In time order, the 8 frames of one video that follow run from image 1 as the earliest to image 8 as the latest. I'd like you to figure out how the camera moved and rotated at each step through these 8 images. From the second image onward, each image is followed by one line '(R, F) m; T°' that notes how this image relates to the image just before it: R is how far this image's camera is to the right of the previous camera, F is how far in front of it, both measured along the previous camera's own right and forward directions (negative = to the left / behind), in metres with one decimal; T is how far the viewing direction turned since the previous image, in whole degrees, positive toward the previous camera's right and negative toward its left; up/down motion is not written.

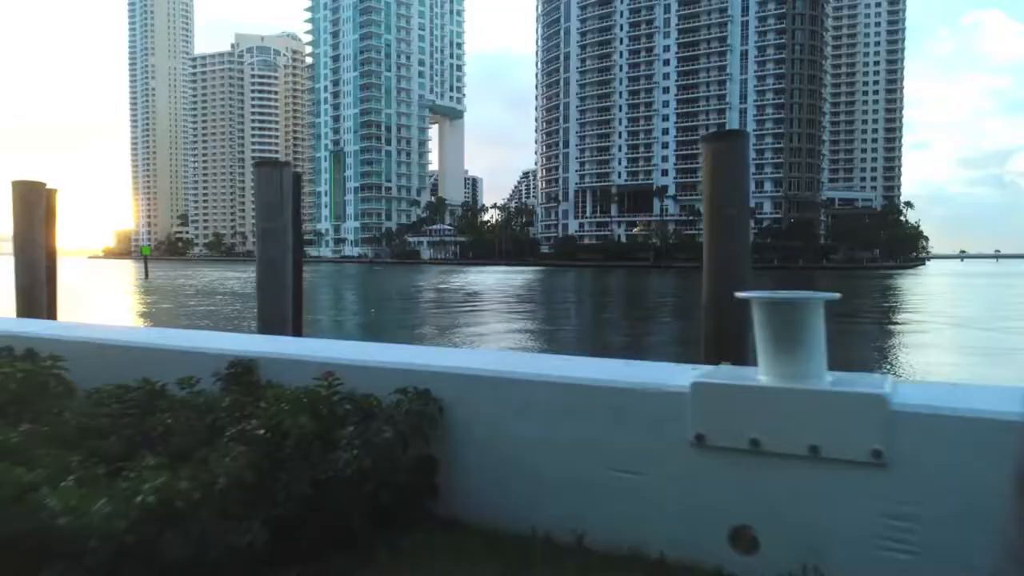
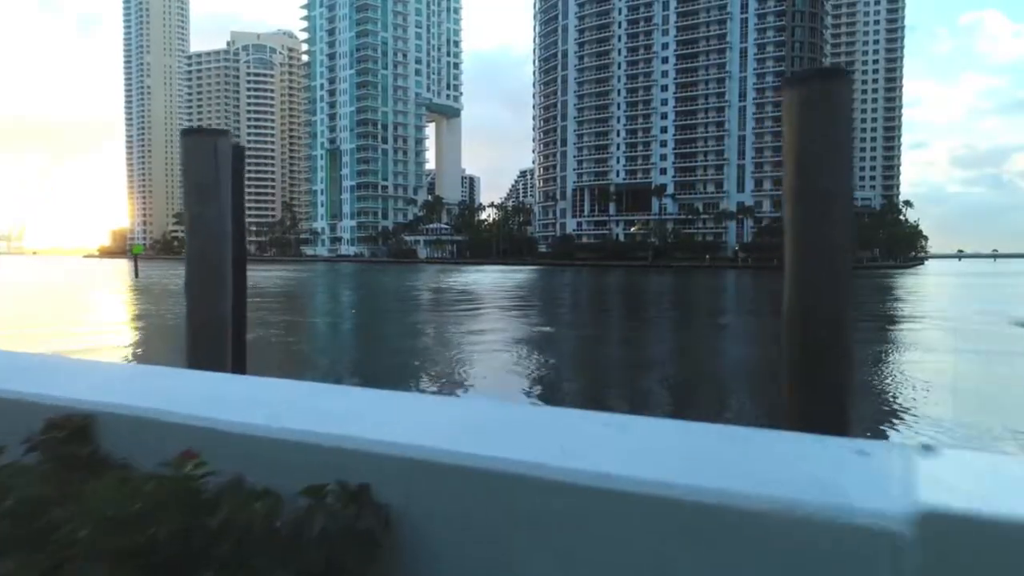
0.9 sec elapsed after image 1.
(0.0, +0.5) m; 0°
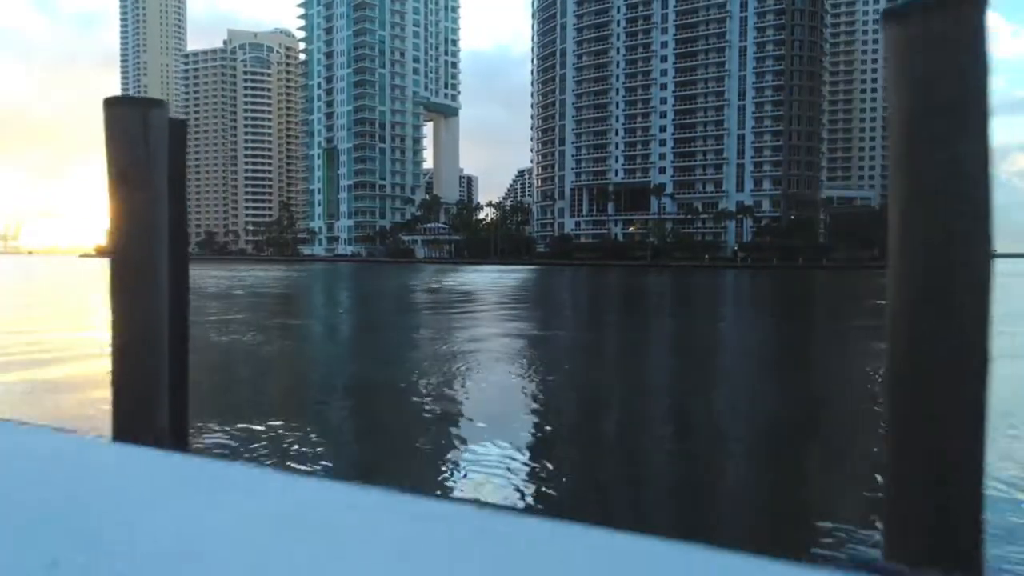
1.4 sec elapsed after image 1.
(-0.1, +0.4) m; 0°
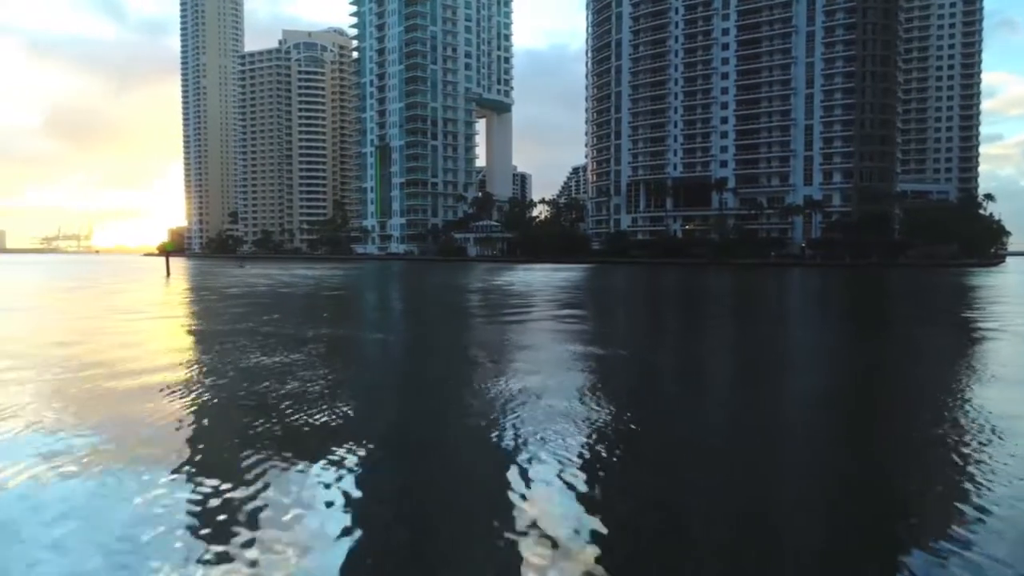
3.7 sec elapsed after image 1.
(-0.1, +2.3) m; -4°
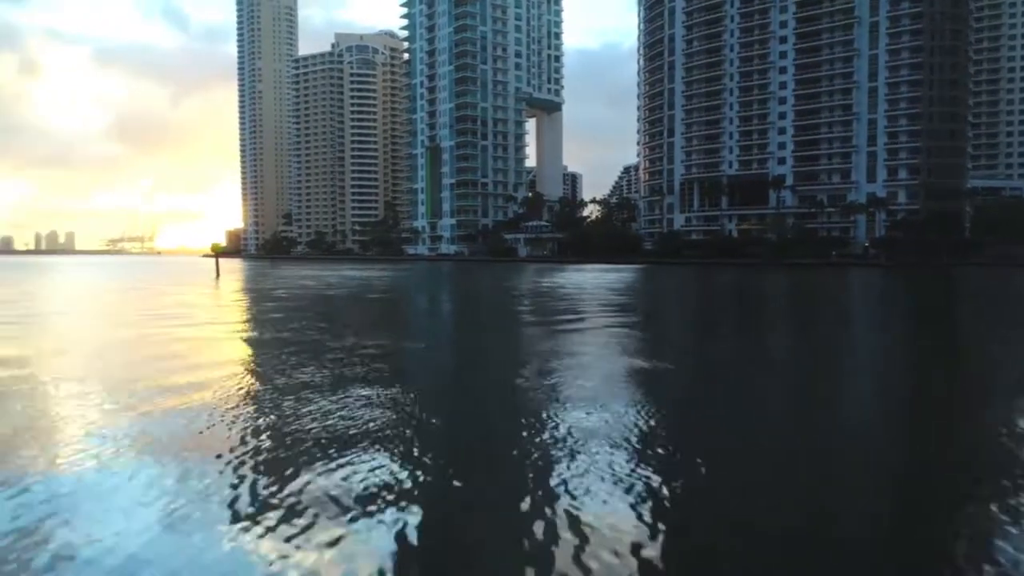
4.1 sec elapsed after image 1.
(0.0, +0.9) m; -4°
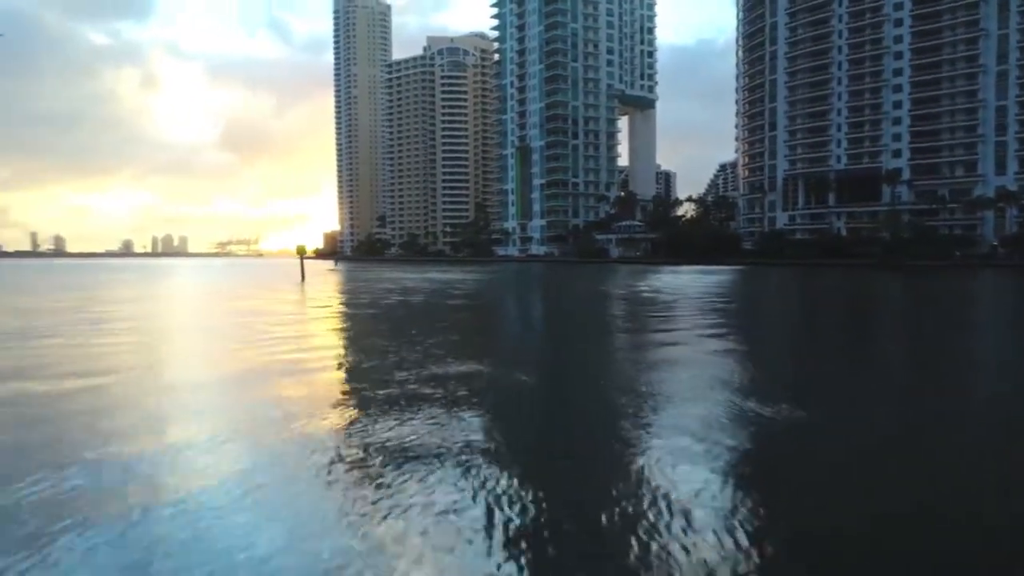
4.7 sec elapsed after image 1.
(0.0, +1.8) m; -7°
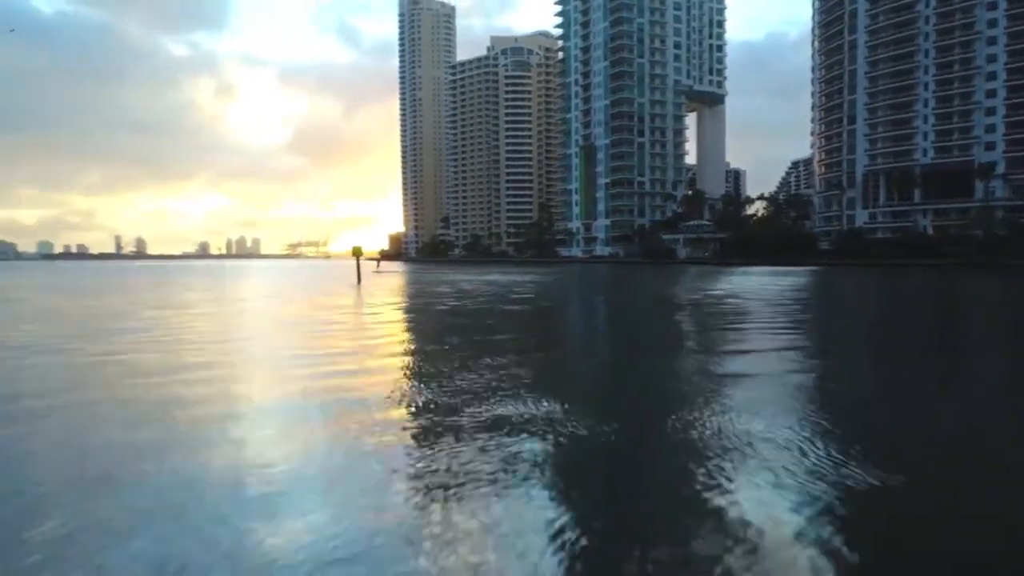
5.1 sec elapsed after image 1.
(+0.1, +1.6) m; -5°
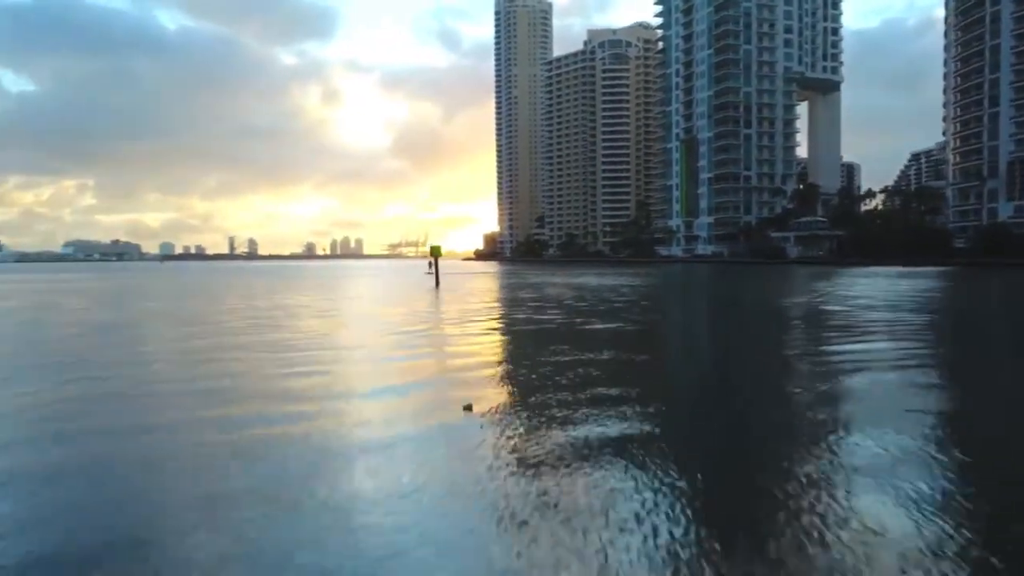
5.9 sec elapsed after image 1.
(+0.2, +3.8) m; -7°
